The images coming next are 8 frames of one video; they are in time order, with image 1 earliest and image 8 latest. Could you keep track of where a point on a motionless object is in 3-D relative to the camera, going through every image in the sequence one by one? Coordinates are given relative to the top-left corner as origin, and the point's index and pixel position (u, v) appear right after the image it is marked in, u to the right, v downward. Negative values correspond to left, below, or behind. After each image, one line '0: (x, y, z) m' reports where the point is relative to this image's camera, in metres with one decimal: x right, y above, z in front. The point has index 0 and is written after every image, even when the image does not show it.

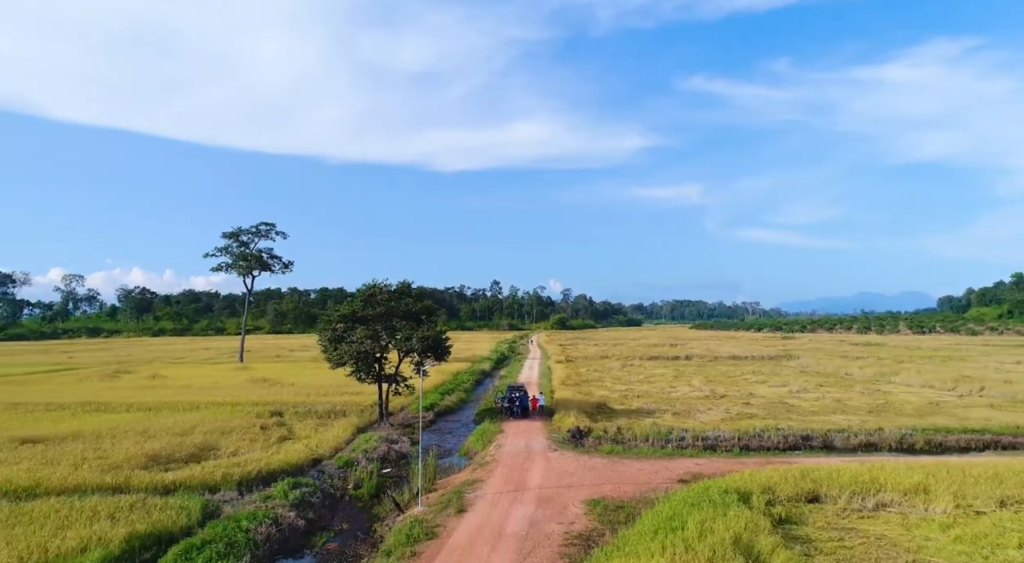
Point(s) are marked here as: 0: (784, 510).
0: (+4.7, -3.8, +10.9) m
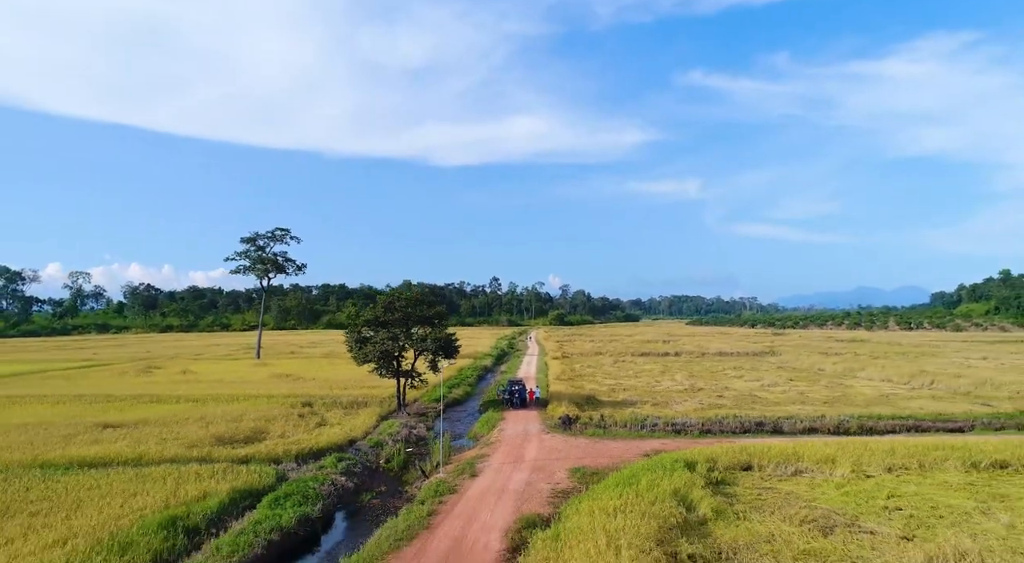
0: (+4.7, -4.3, +14.3) m
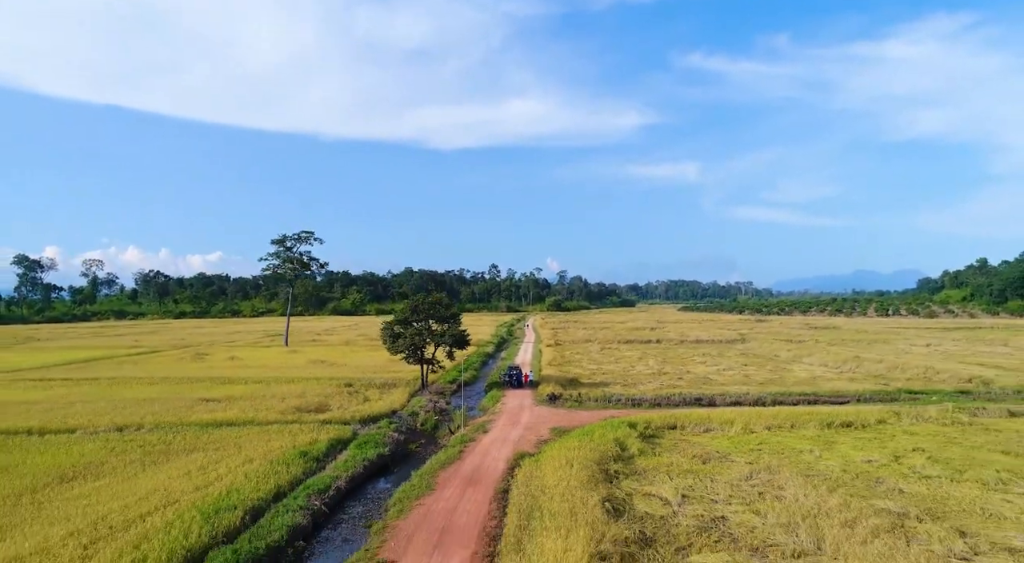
0: (+4.7, -4.9, +21.1) m
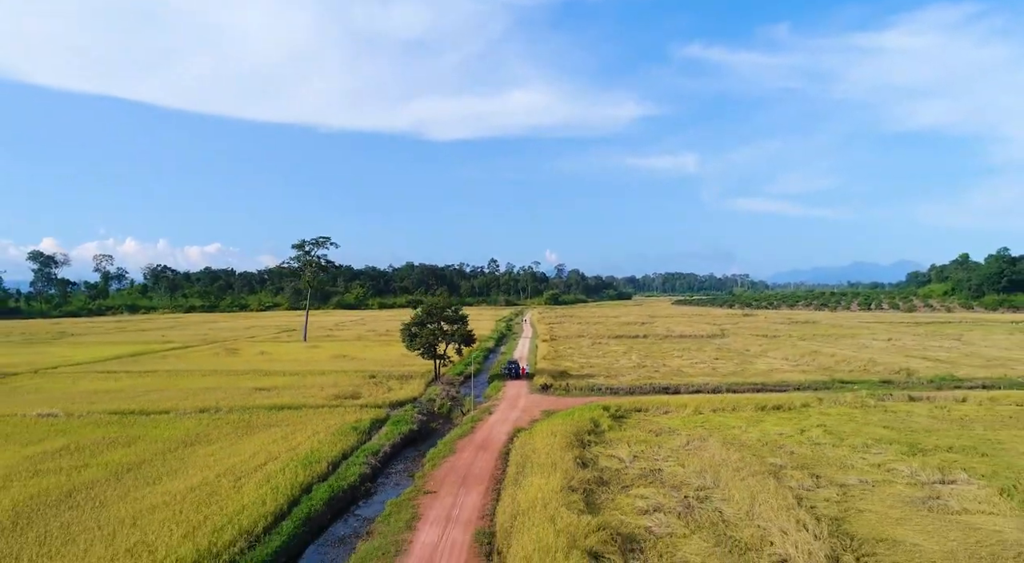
0: (+4.6, -5.4, +26.8) m
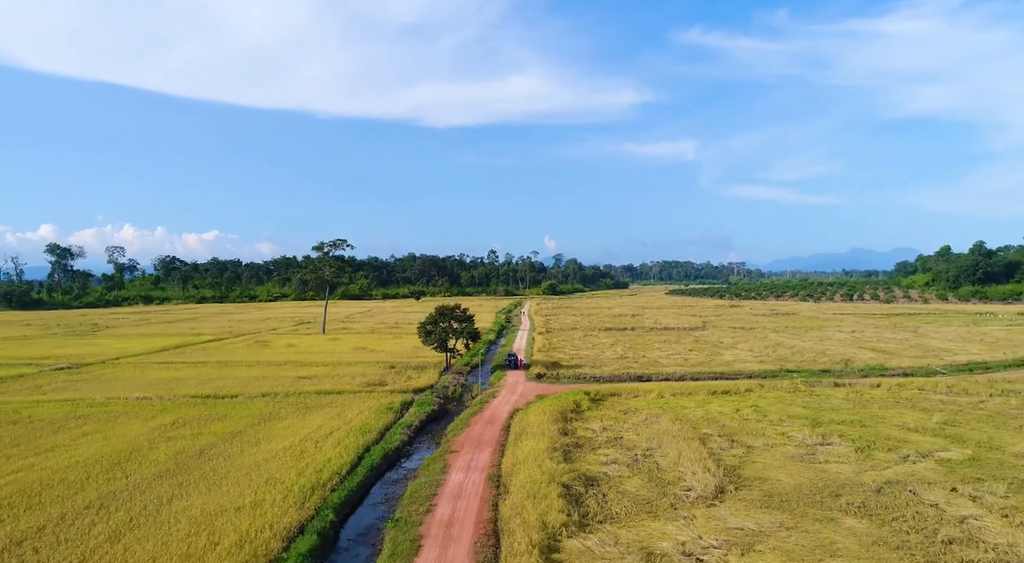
0: (+4.6, -5.9, +33.5) m
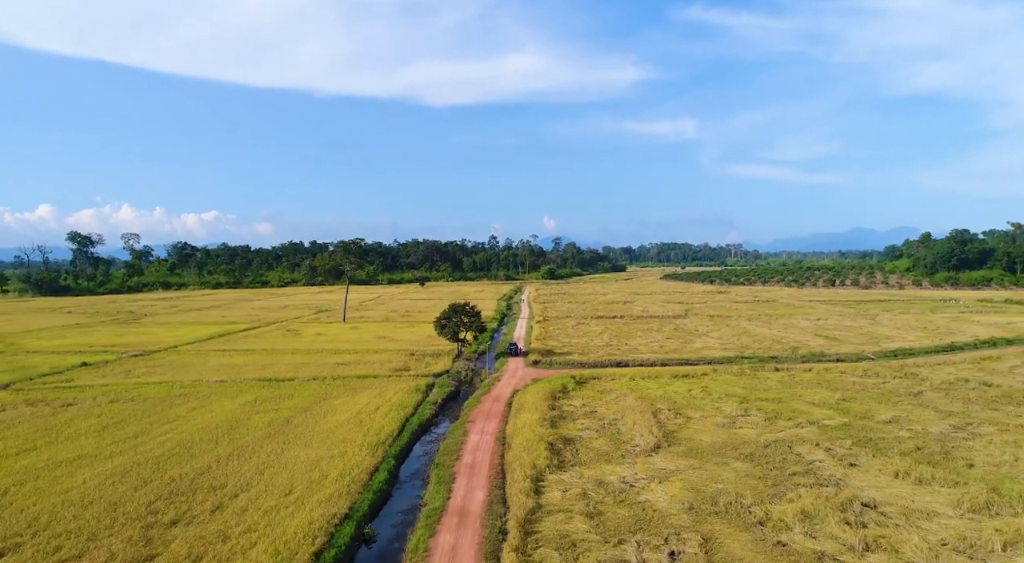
0: (+4.7, -6.3, +41.8) m
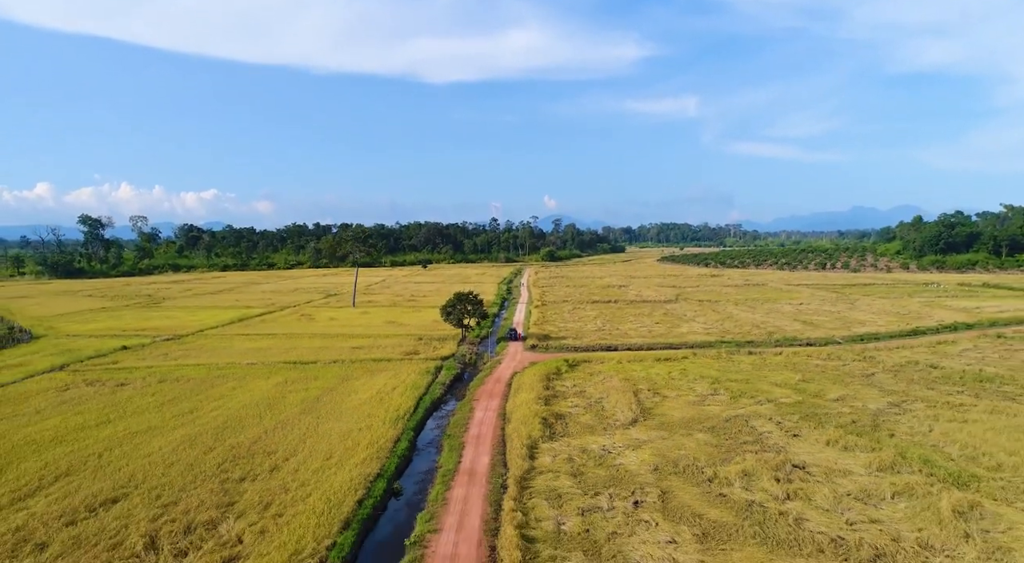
0: (+4.6, -5.8, +46.6) m
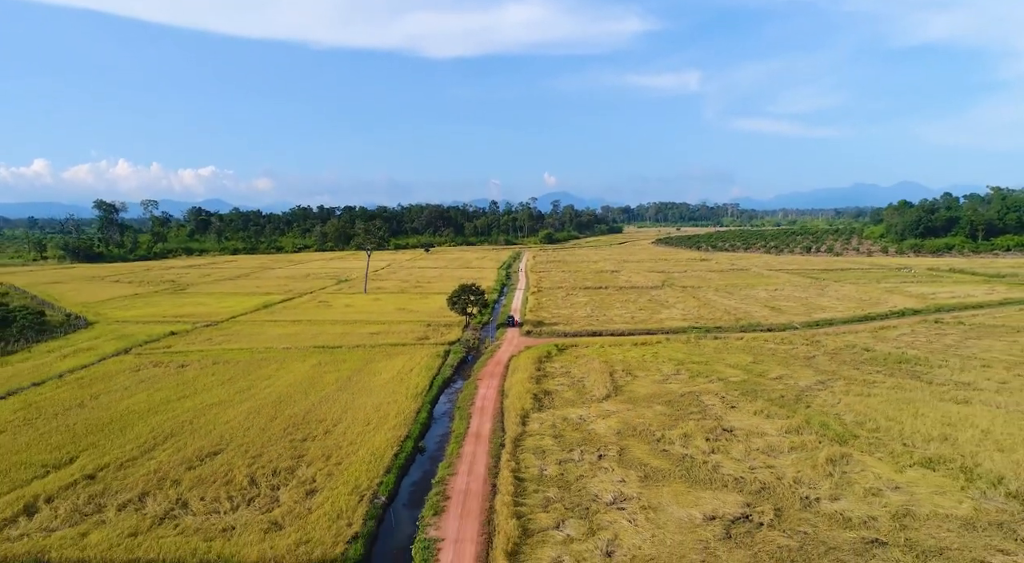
0: (+4.4, -5.4, +54.2) m
